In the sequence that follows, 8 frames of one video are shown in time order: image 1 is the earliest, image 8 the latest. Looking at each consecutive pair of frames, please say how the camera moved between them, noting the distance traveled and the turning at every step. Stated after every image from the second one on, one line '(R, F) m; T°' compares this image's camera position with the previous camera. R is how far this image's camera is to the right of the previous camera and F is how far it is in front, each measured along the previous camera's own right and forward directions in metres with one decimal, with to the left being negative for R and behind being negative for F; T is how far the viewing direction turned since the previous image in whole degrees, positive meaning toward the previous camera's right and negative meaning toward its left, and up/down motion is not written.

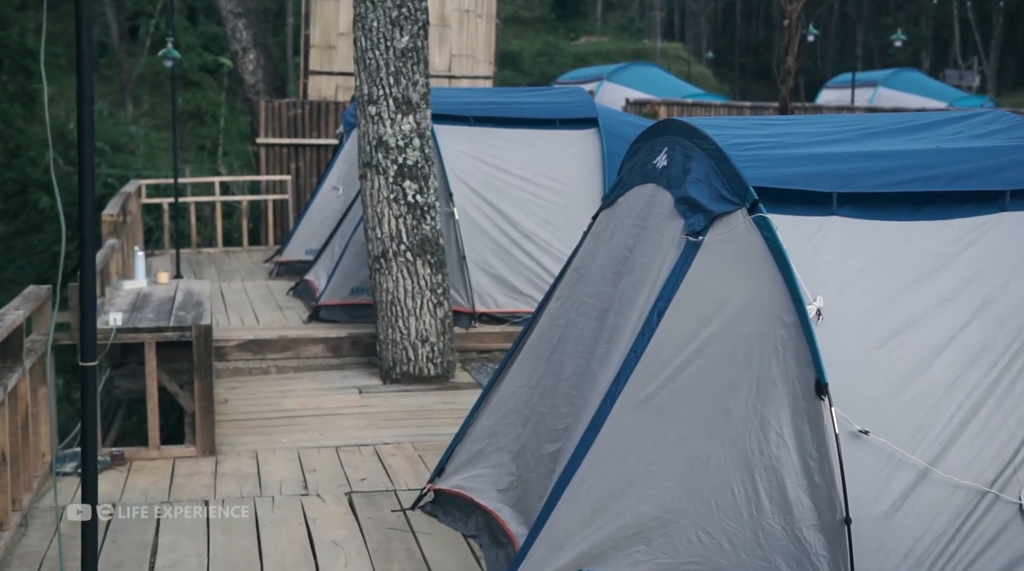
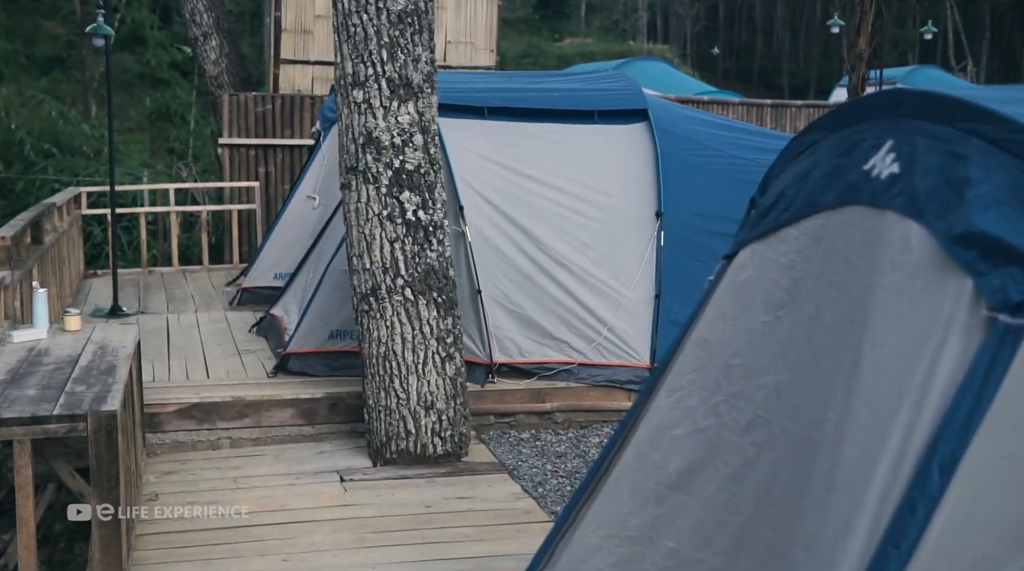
(-0.3, +1.8) m; +1°
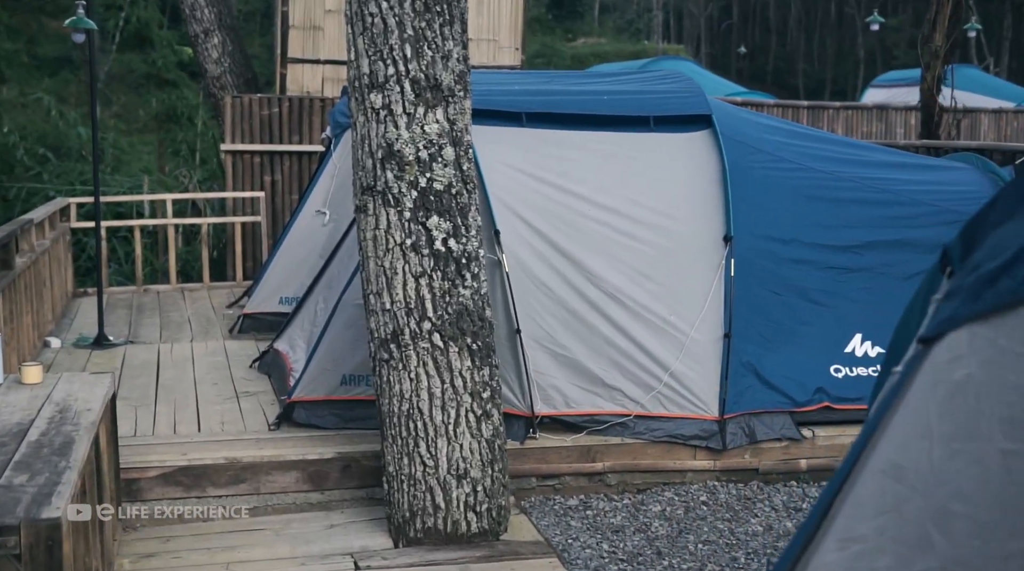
(-0.2, +0.9) m; -1°
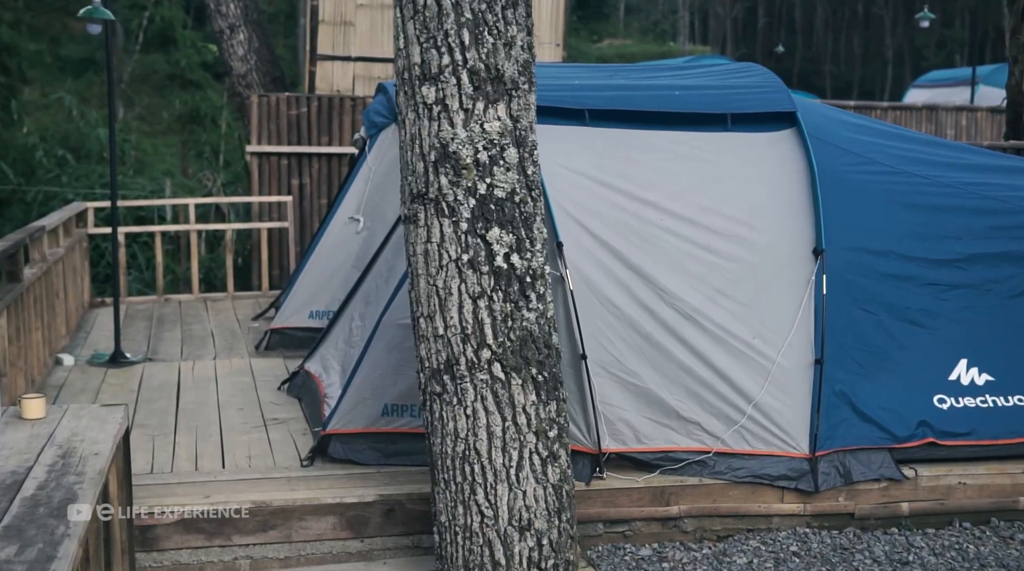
(-0.2, +0.6) m; -1°
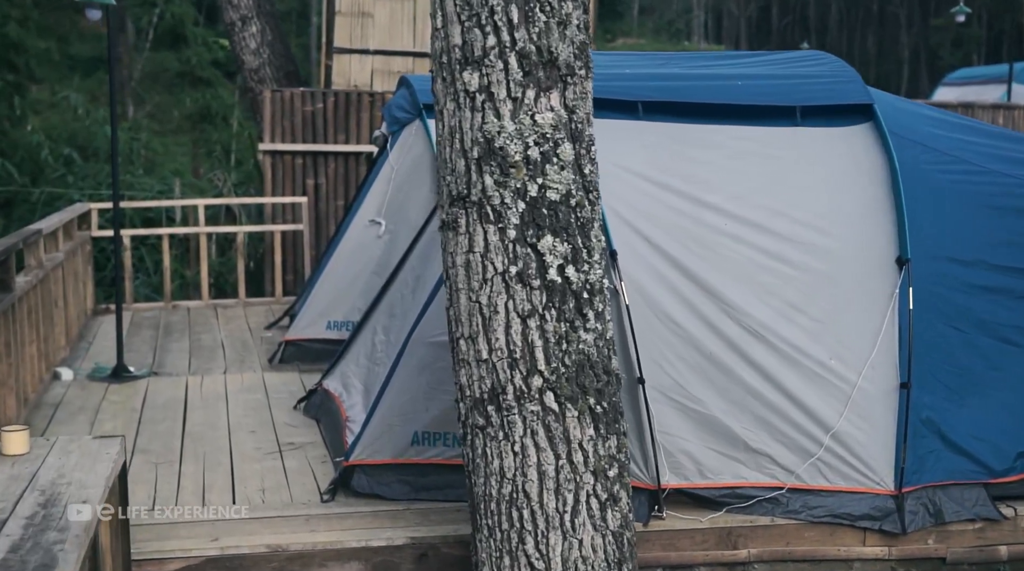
(-0.1, +0.5) m; -1°
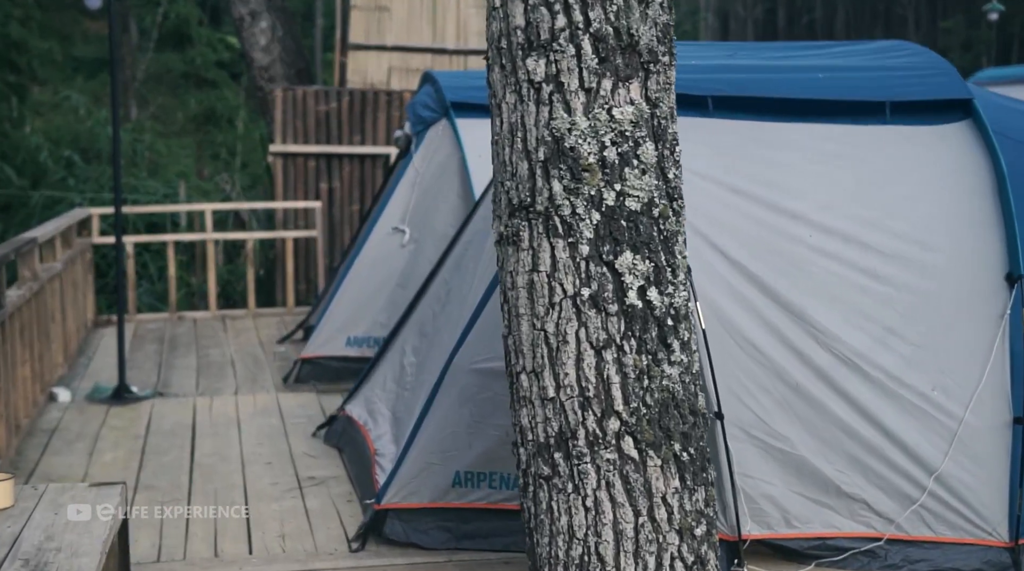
(-0.2, +0.5) m; 0°
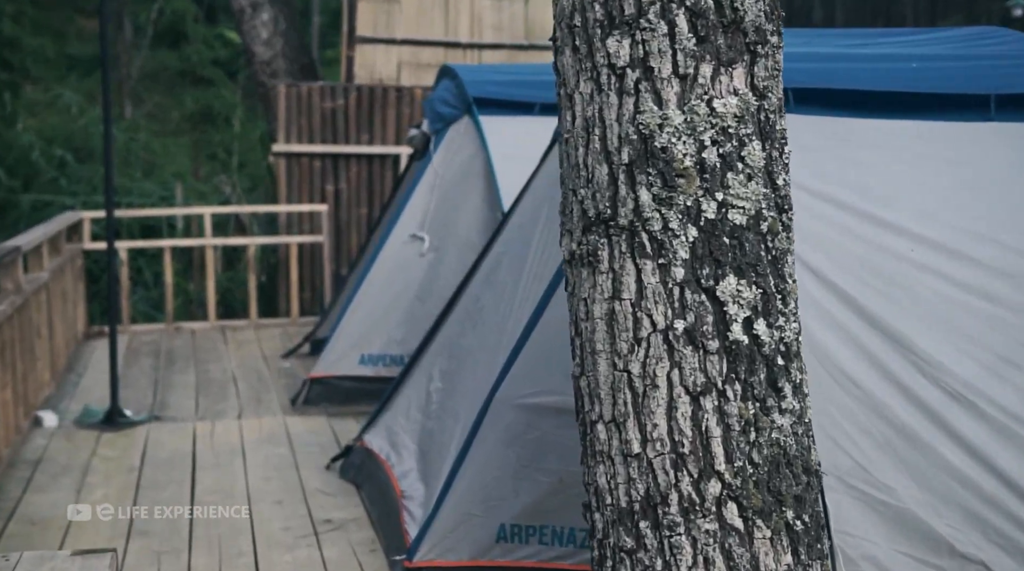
(-0.2, +0.5) m; 0°
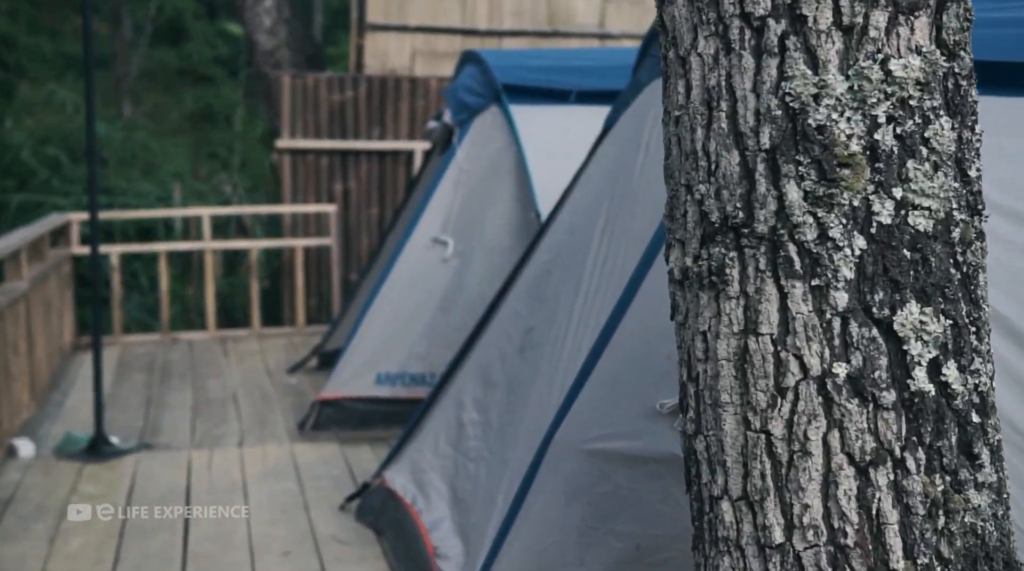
(-0.1, +0.6) m; 0°
